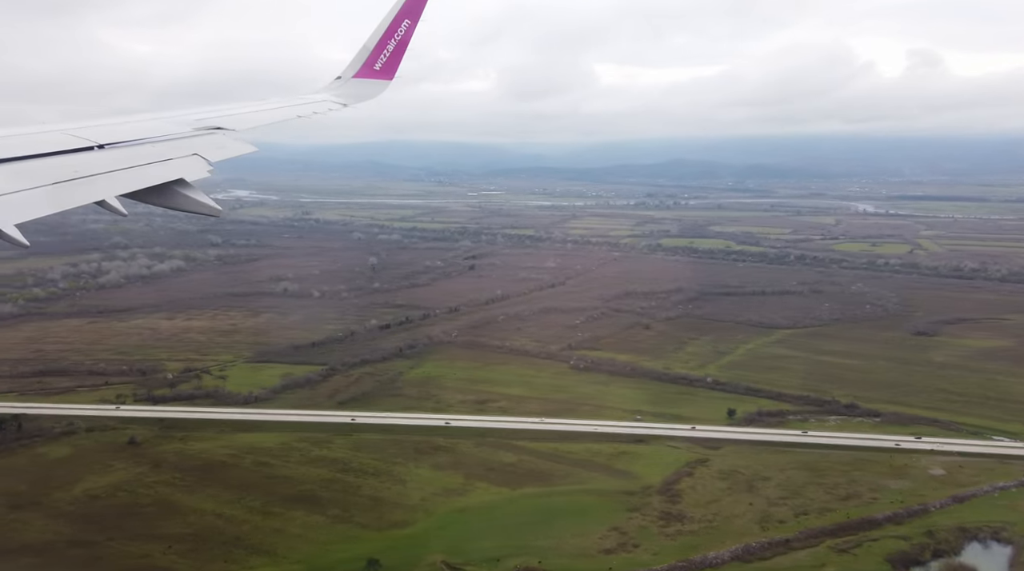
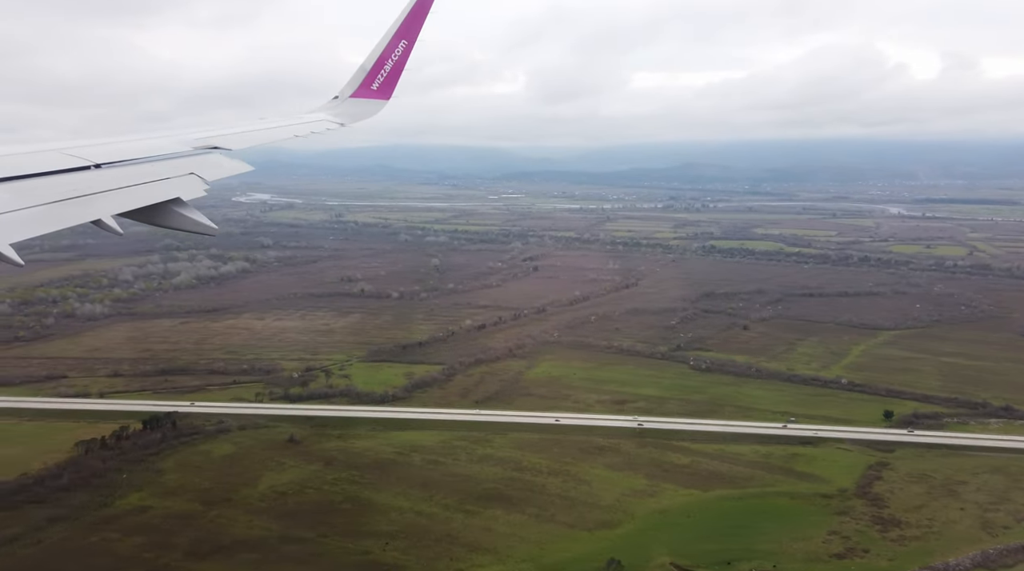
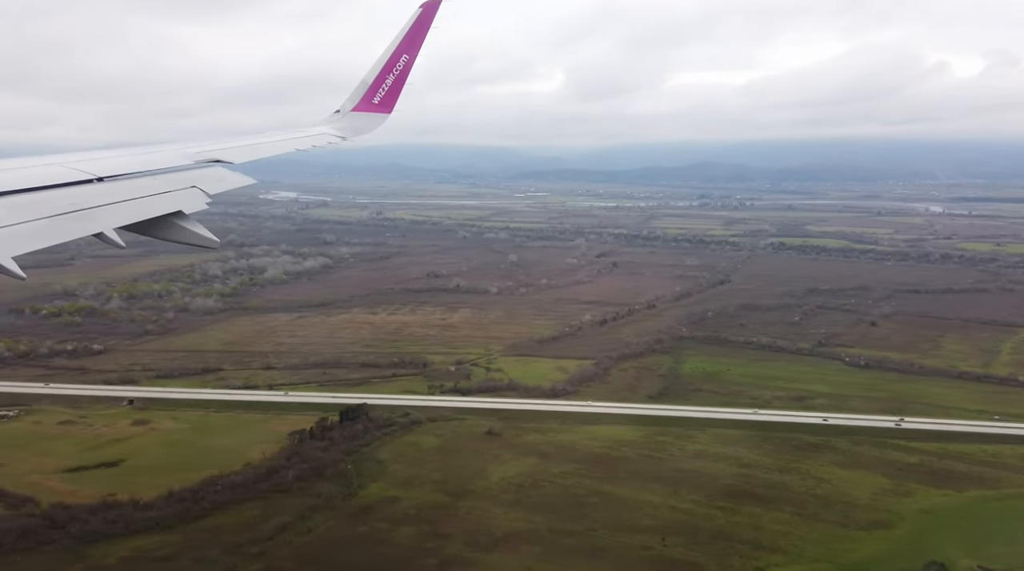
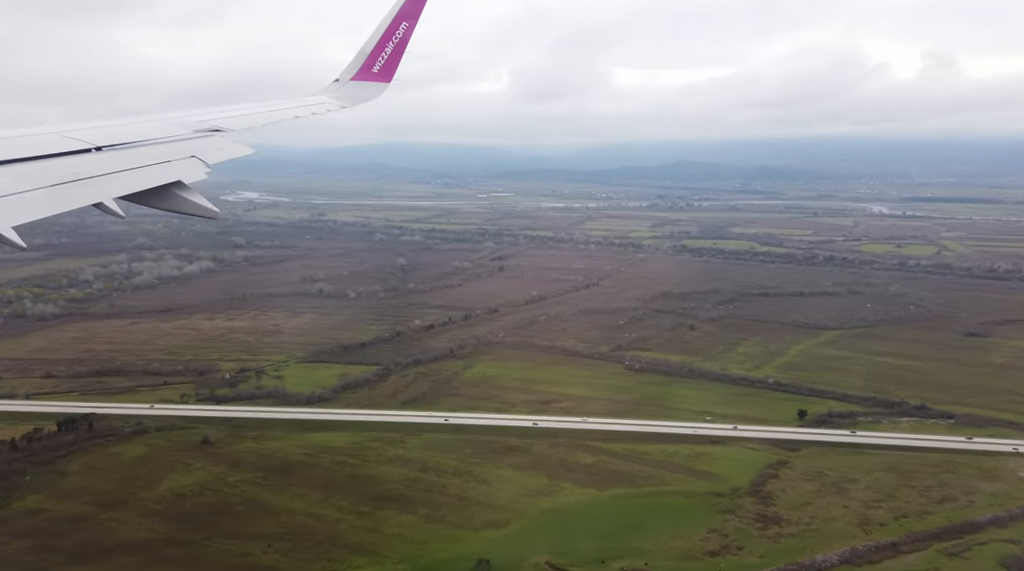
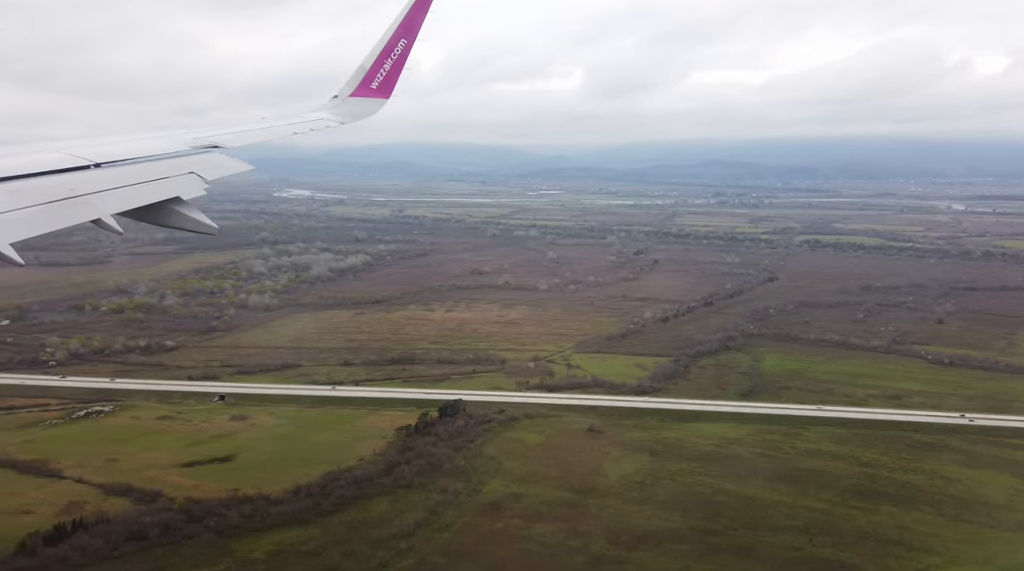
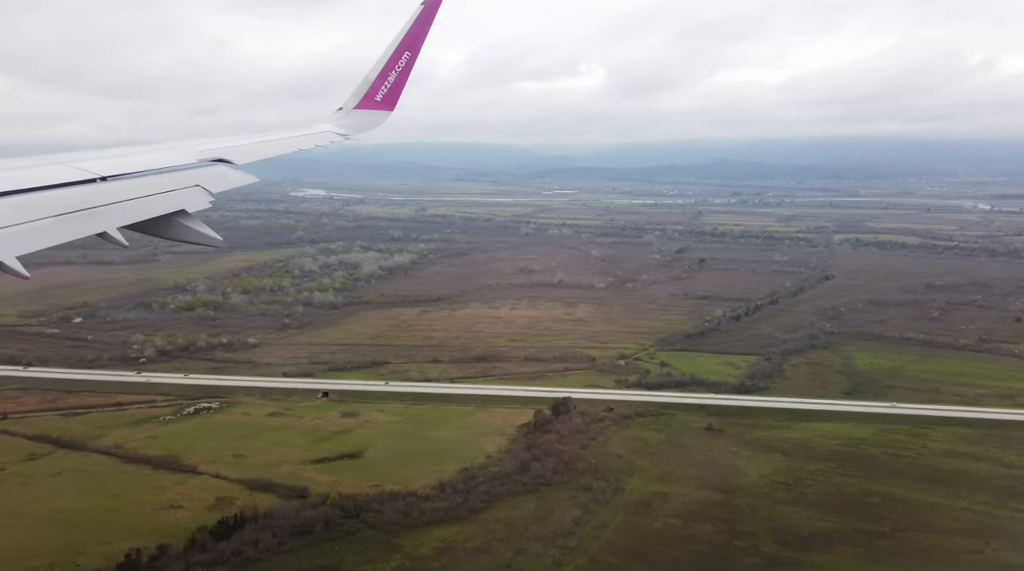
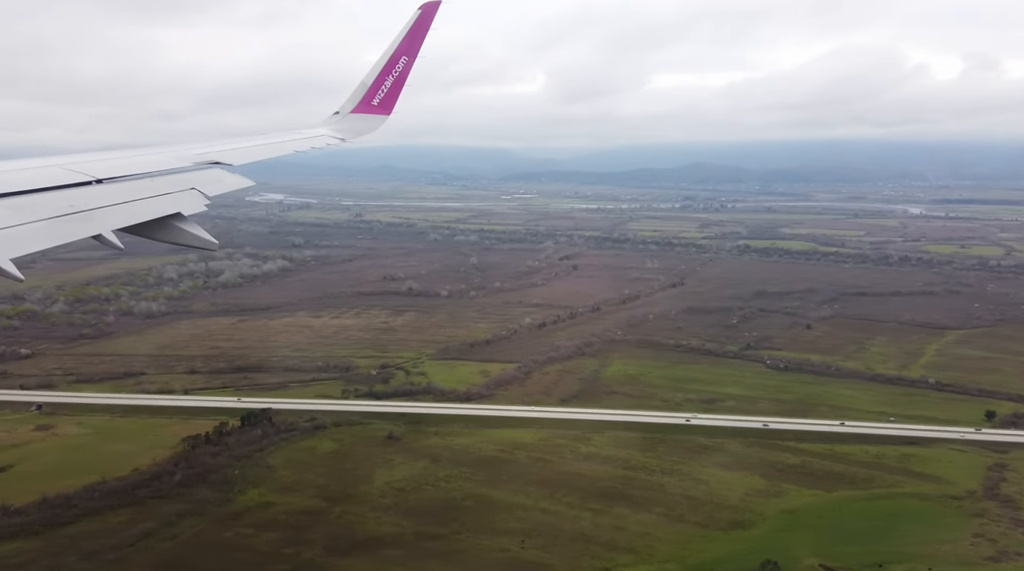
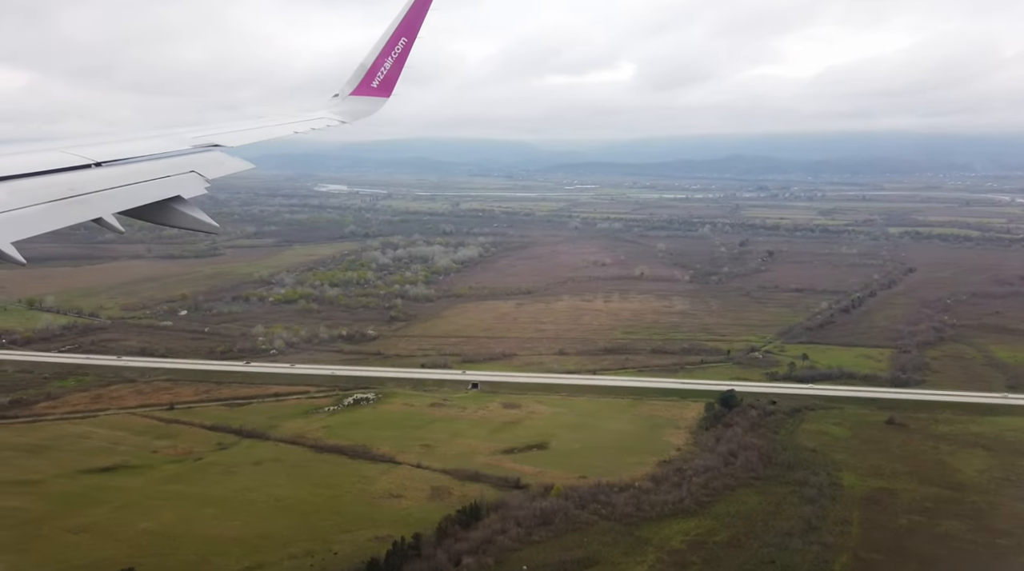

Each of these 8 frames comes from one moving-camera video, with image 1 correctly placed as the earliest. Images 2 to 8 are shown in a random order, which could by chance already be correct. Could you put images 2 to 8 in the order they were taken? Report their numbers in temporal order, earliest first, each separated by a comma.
4, 2, 7, 3, 5, 6, 8
